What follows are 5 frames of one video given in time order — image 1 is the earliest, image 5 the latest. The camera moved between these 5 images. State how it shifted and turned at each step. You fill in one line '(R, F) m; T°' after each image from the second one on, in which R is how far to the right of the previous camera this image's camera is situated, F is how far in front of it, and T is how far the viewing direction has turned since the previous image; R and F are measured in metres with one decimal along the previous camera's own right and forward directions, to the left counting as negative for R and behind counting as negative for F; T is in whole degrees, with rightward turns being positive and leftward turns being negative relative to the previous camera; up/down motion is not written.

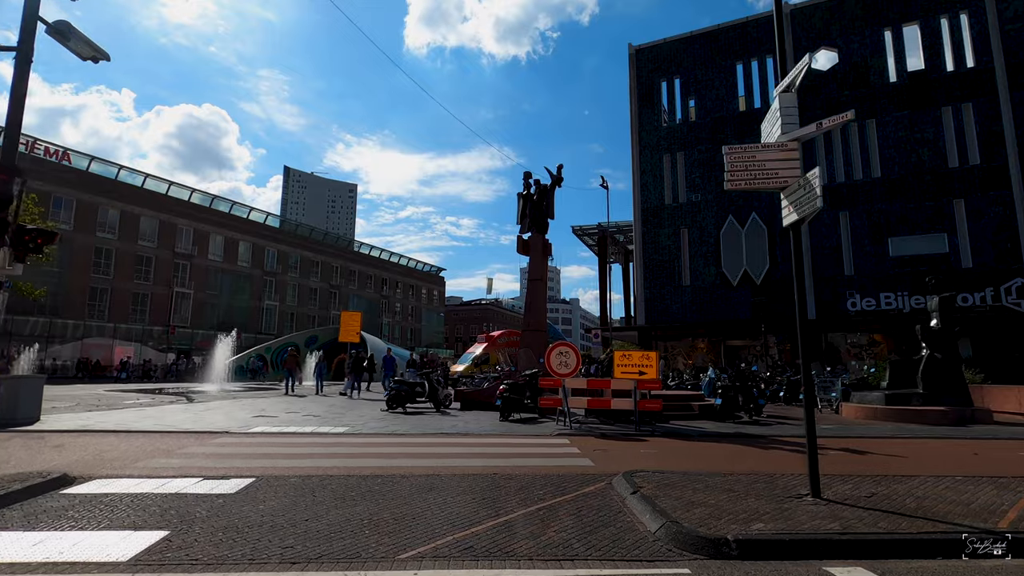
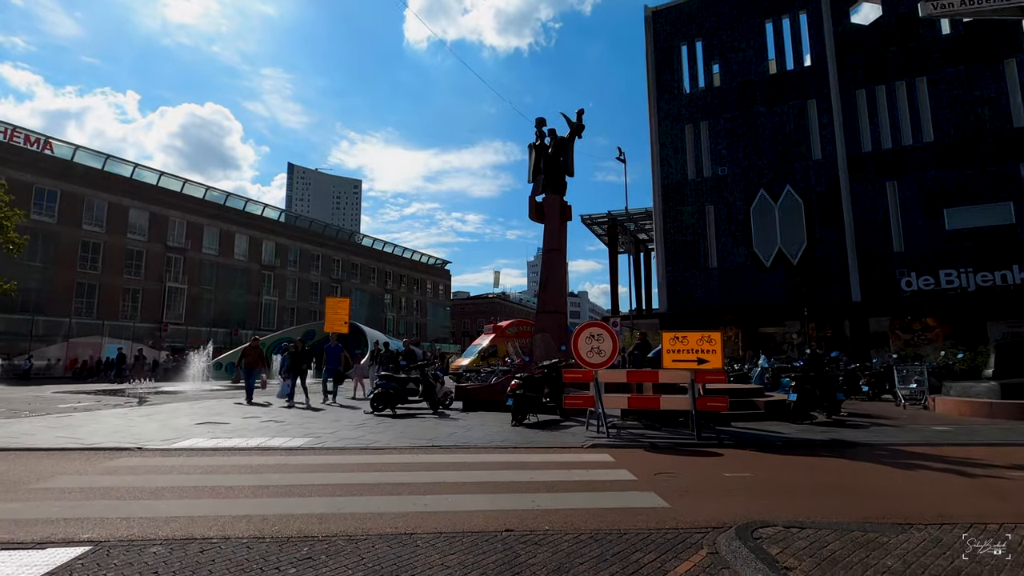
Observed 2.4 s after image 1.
(-0.1, +3.1) m; -1°
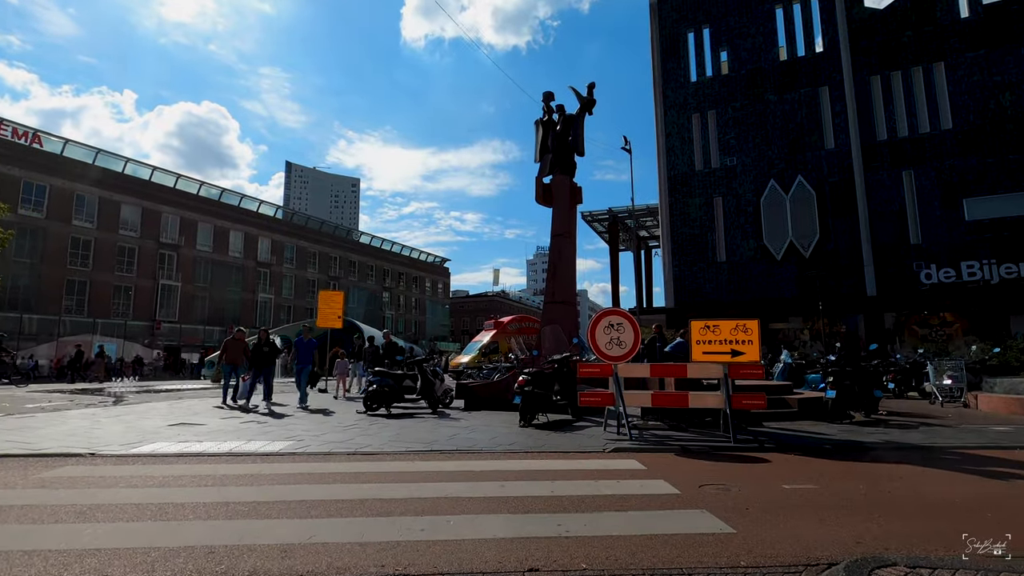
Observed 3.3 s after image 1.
(-0.2, +1.1) m; 0°
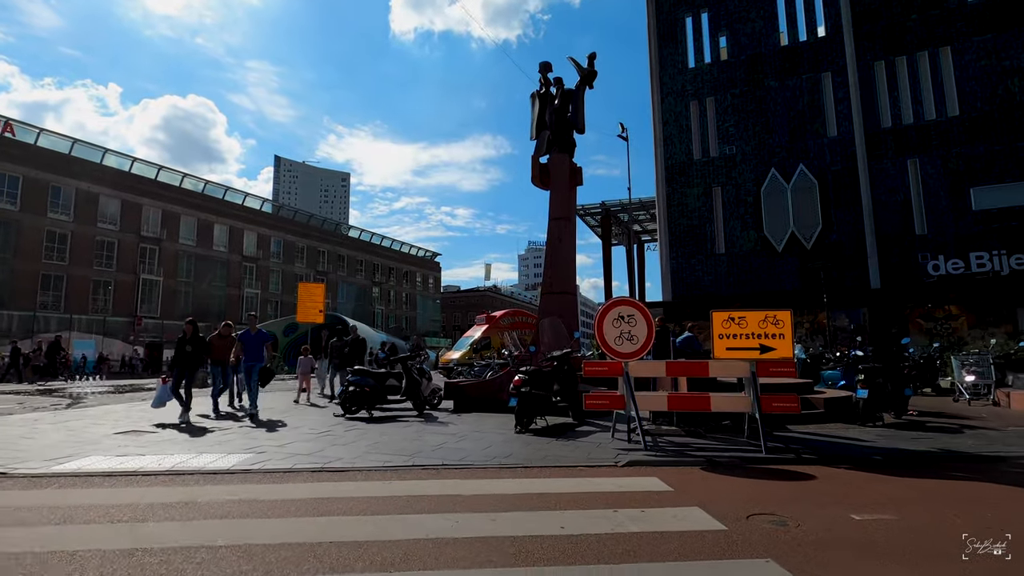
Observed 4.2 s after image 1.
(-0.1, +1.1) m; +1°
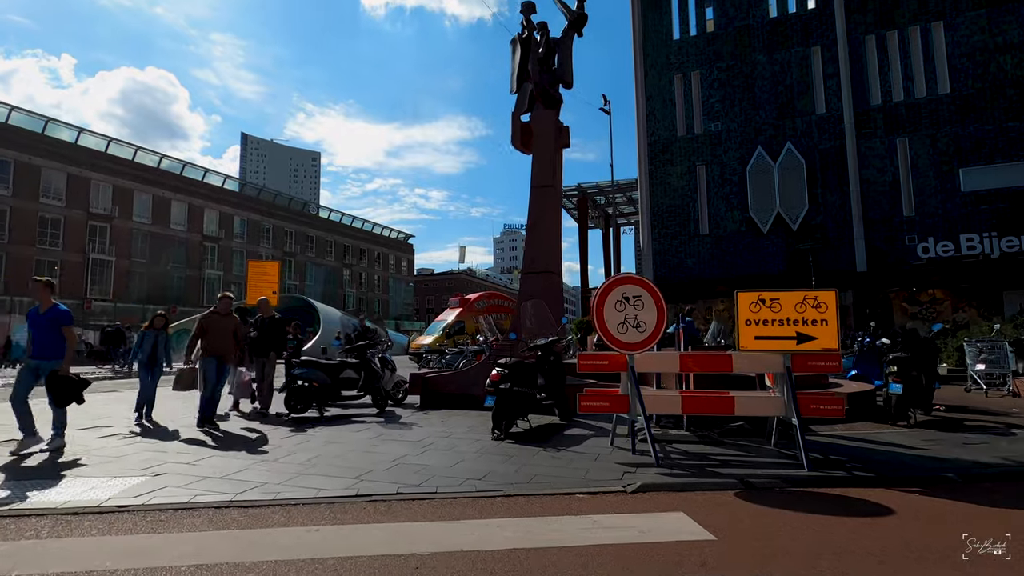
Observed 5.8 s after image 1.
(0.0, +1.6) m; +3°
